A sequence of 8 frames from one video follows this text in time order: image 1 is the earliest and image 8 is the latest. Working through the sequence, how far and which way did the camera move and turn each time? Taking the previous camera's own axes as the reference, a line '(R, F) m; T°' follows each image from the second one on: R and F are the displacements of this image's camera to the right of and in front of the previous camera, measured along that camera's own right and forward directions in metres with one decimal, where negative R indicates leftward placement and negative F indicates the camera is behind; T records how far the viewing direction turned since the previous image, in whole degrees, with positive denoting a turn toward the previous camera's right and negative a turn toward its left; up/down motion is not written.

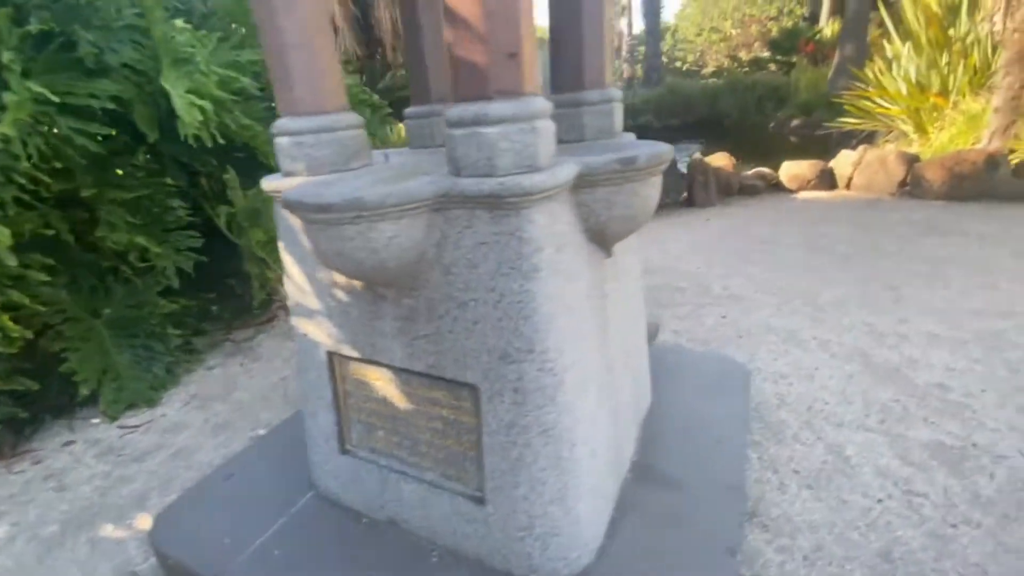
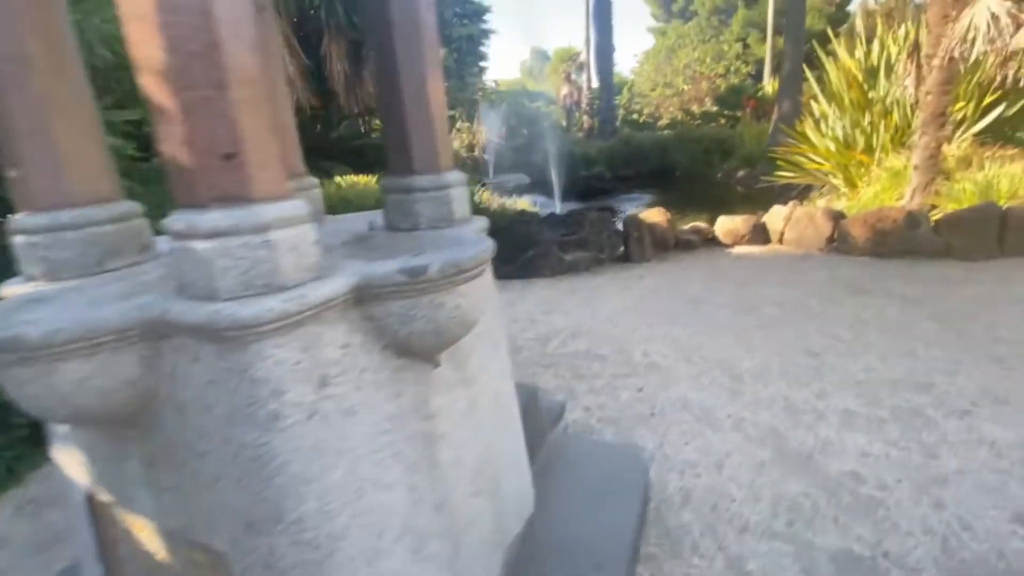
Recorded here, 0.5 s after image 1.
(+0.4, +0.2) m; +3°
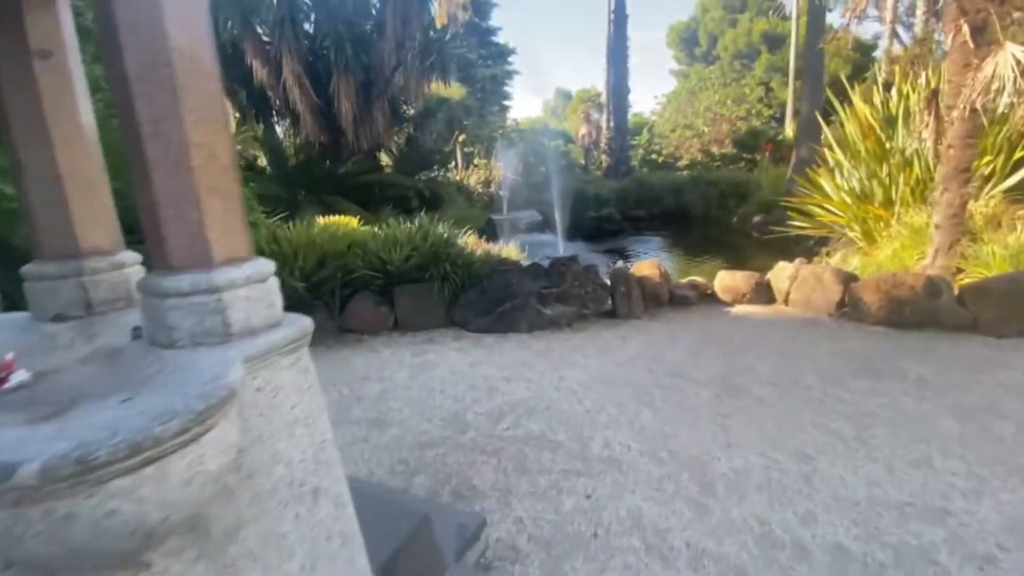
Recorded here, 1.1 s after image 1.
(+0.4, +0.4) m; -3°
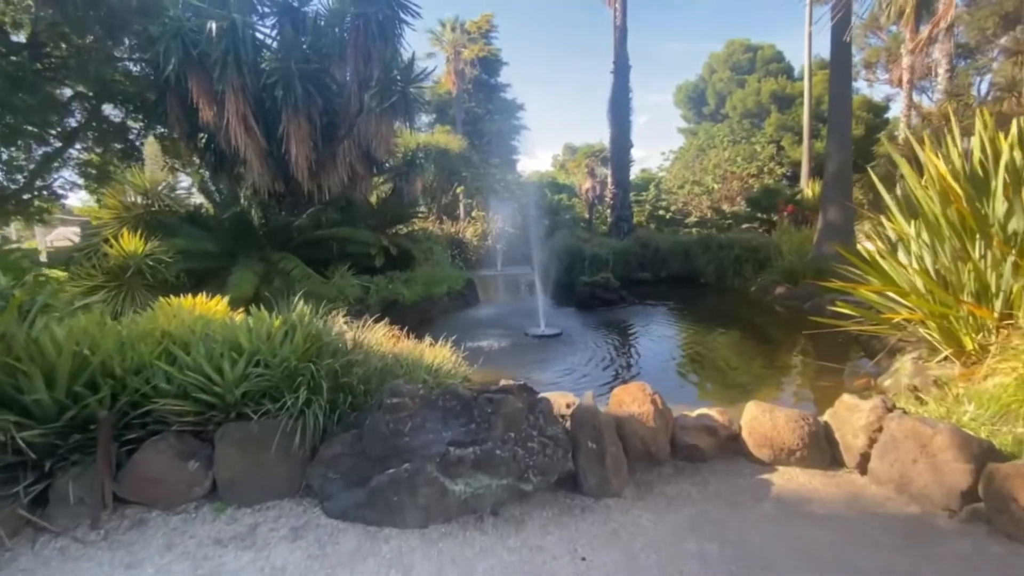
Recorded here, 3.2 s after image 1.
(+0.7, +1.8) m; -1°
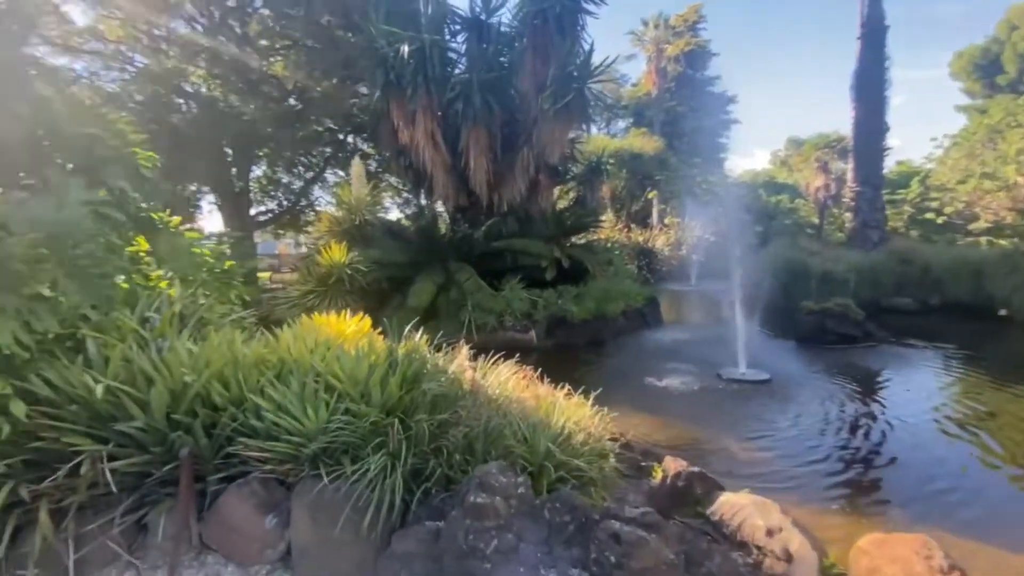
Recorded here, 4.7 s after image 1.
(+0.1, +1.1) m; -23°
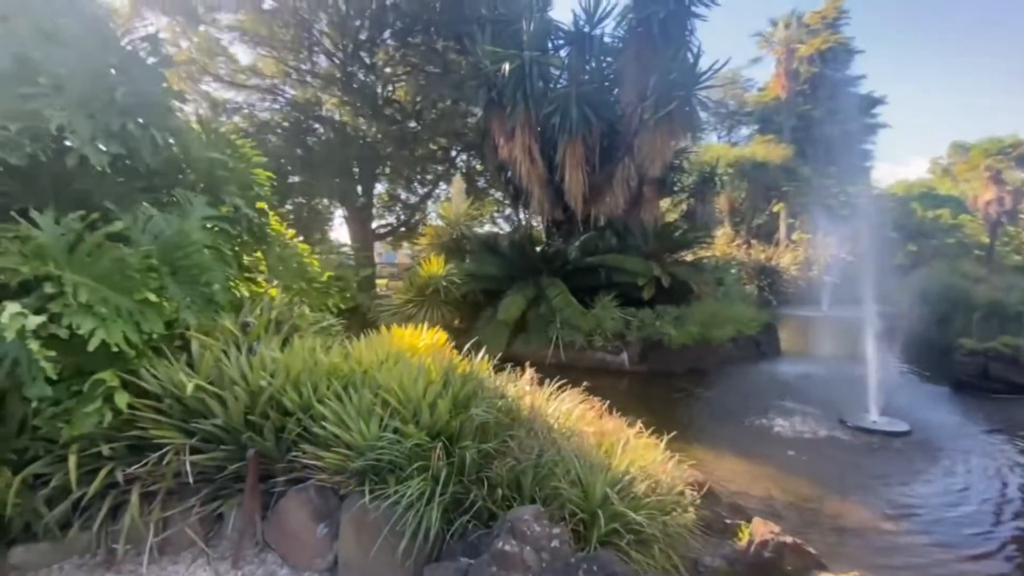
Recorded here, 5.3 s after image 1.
(+0.2, +0.2) m; -13°
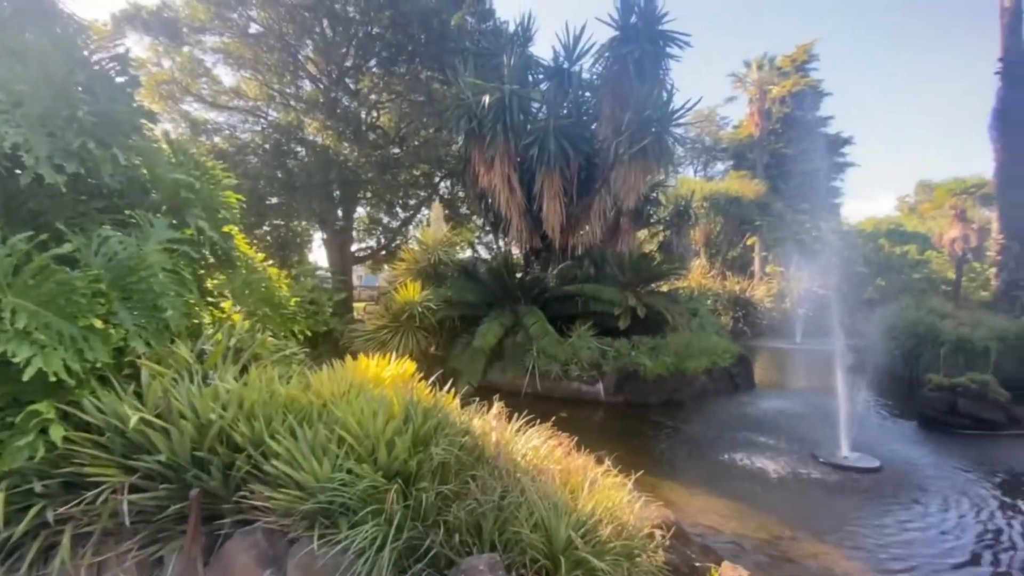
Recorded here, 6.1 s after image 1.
(+0.1, 0.0) m; +2°
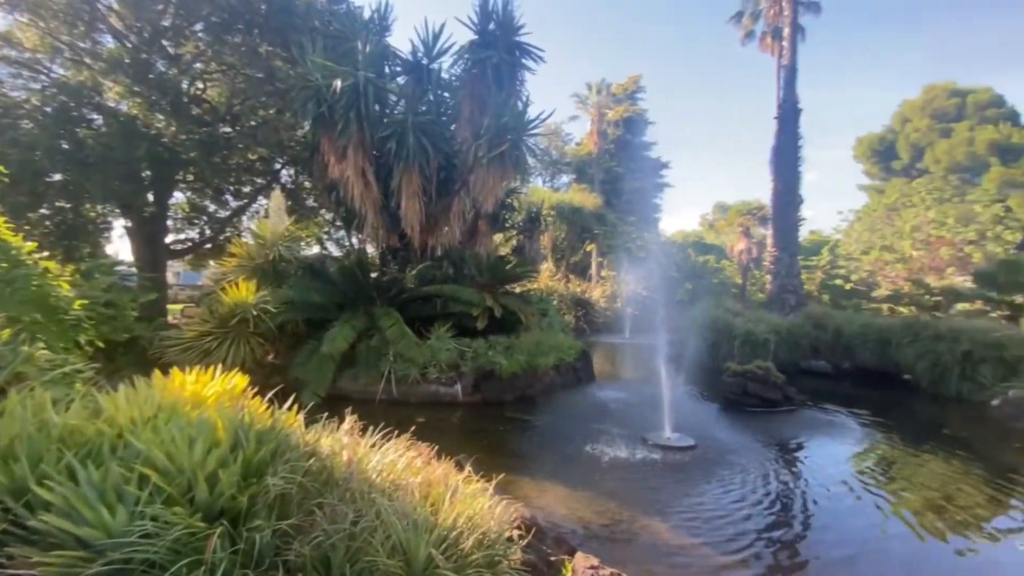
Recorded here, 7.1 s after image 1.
(0.0, +0.1) m; +17°
